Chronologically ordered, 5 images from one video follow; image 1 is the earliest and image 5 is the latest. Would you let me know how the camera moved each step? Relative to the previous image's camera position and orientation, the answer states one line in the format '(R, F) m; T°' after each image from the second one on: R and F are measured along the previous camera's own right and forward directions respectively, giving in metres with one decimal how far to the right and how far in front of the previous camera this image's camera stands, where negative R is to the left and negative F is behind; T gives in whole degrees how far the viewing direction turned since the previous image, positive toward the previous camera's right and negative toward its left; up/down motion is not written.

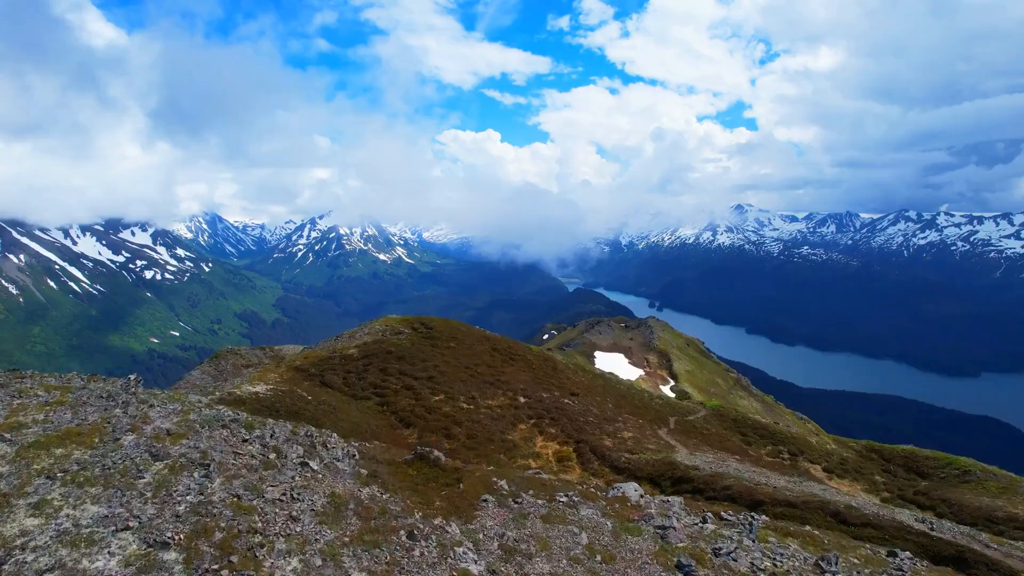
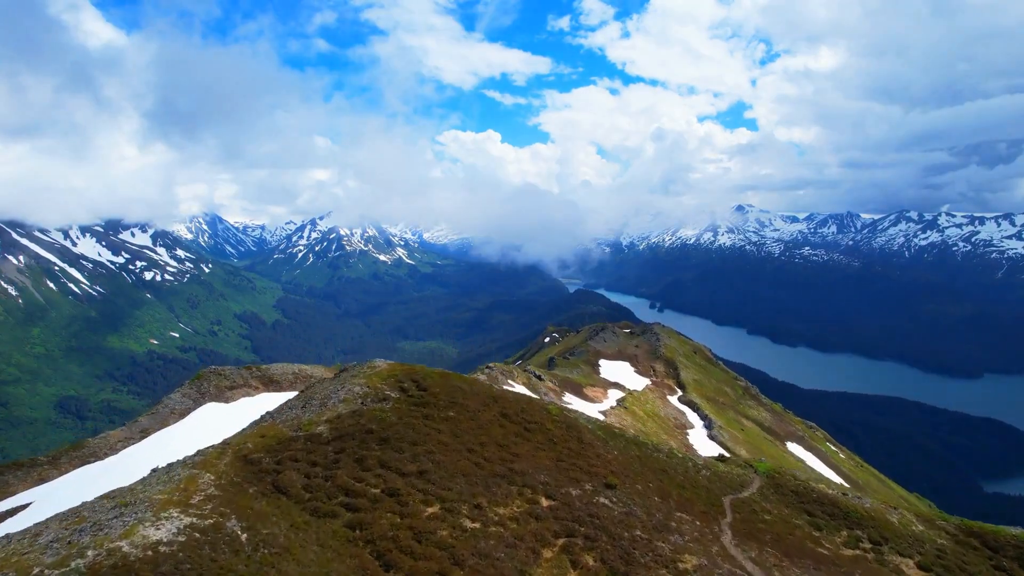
(-0.1, +1.1) m; 0°
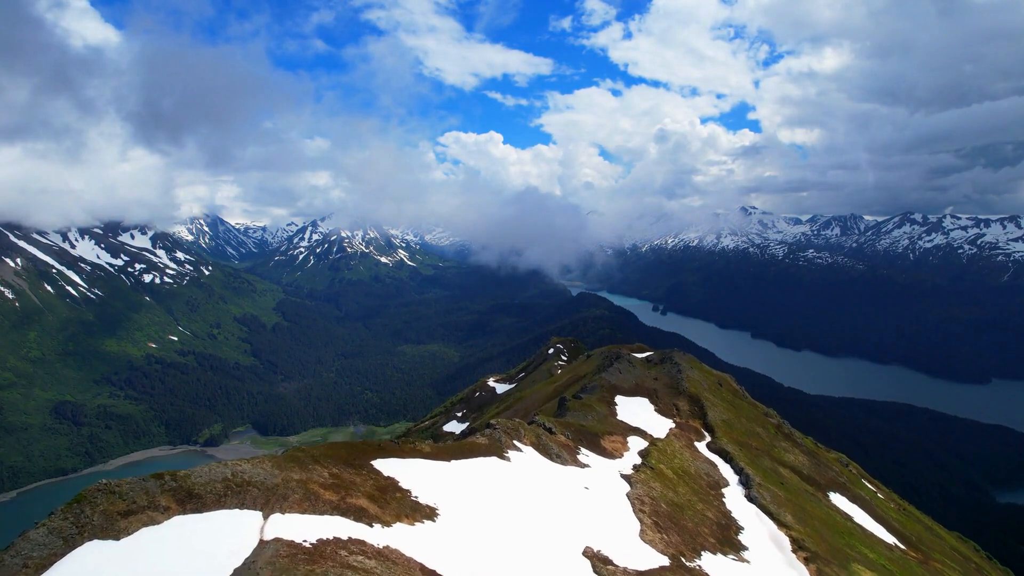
(-0.2, +4.0) m; 0°
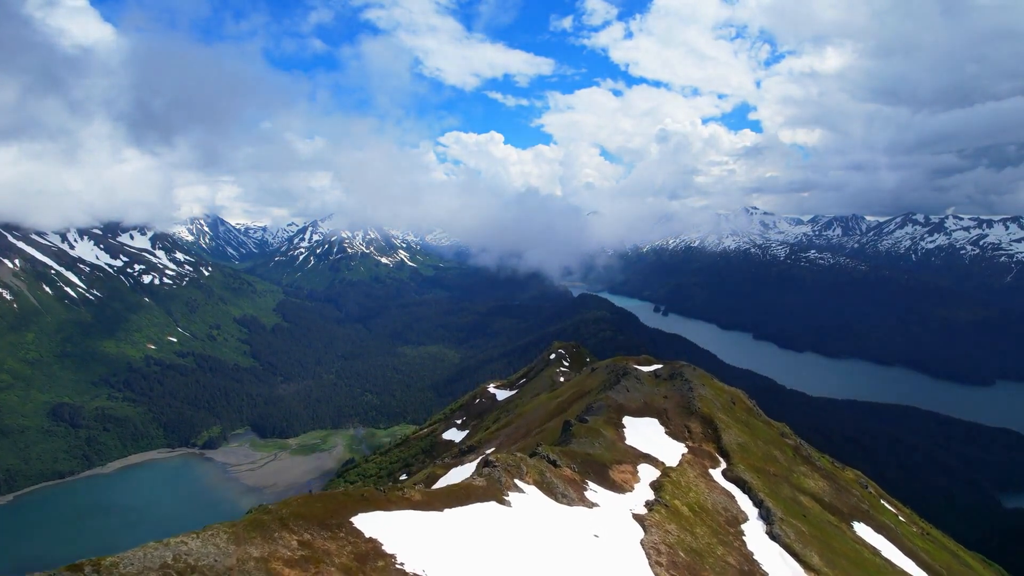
(0.0, +2.0) m; 0°
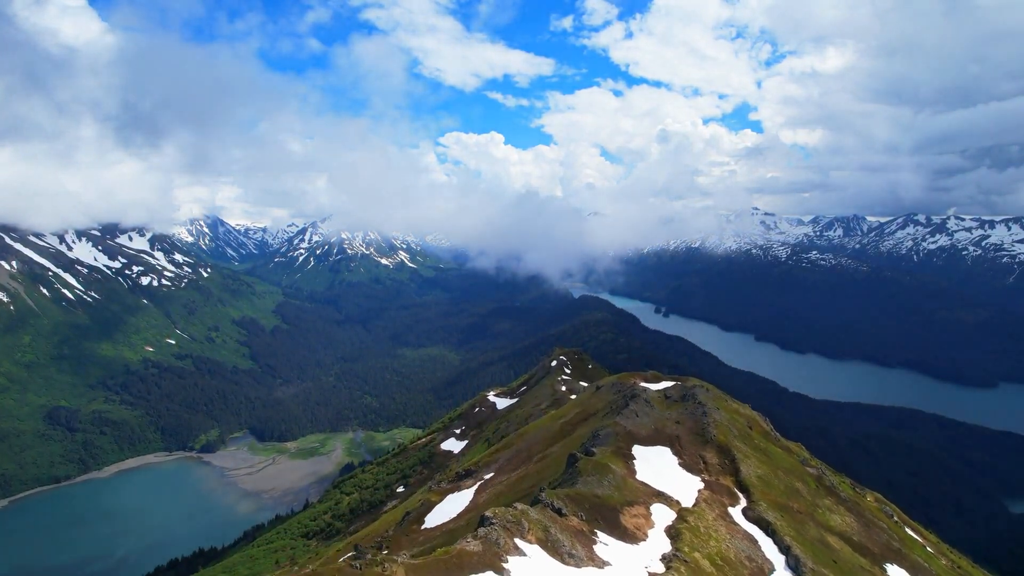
(0.0, +2.3) m; 0°
